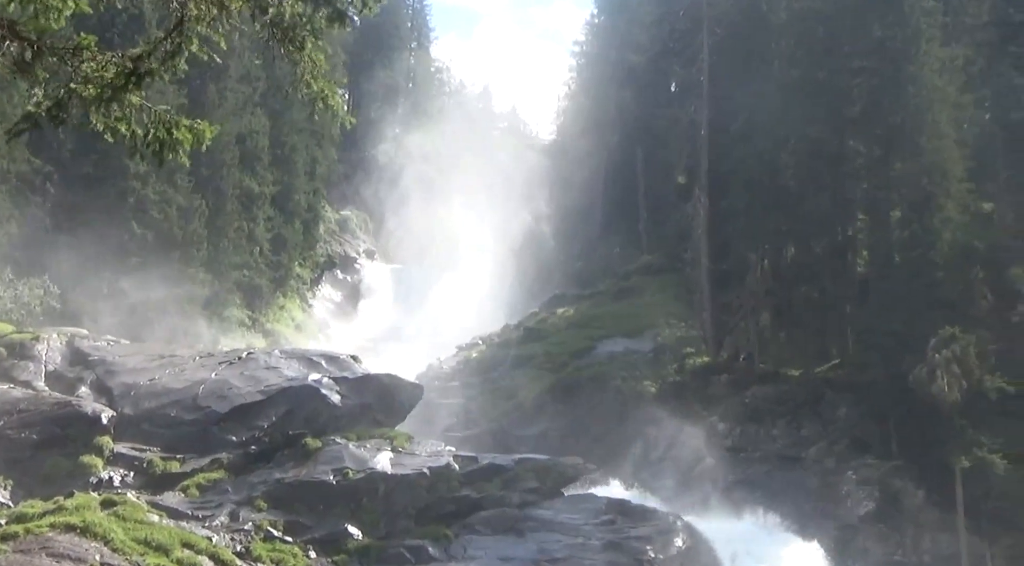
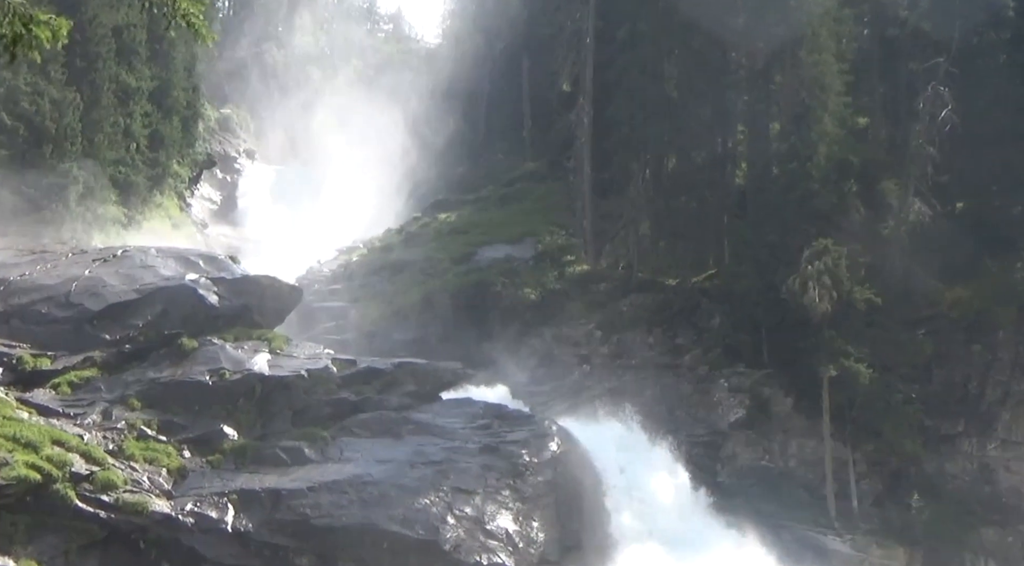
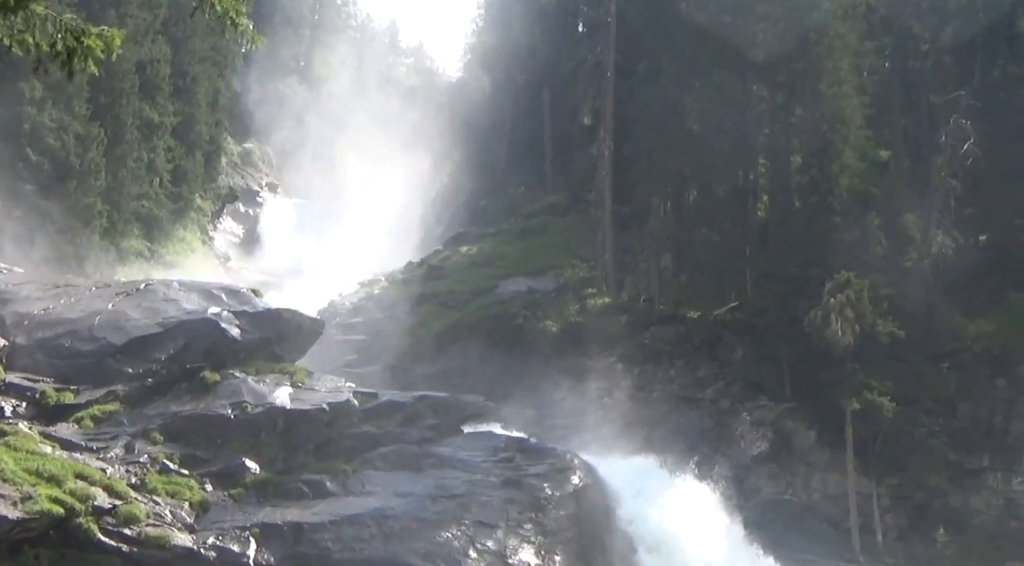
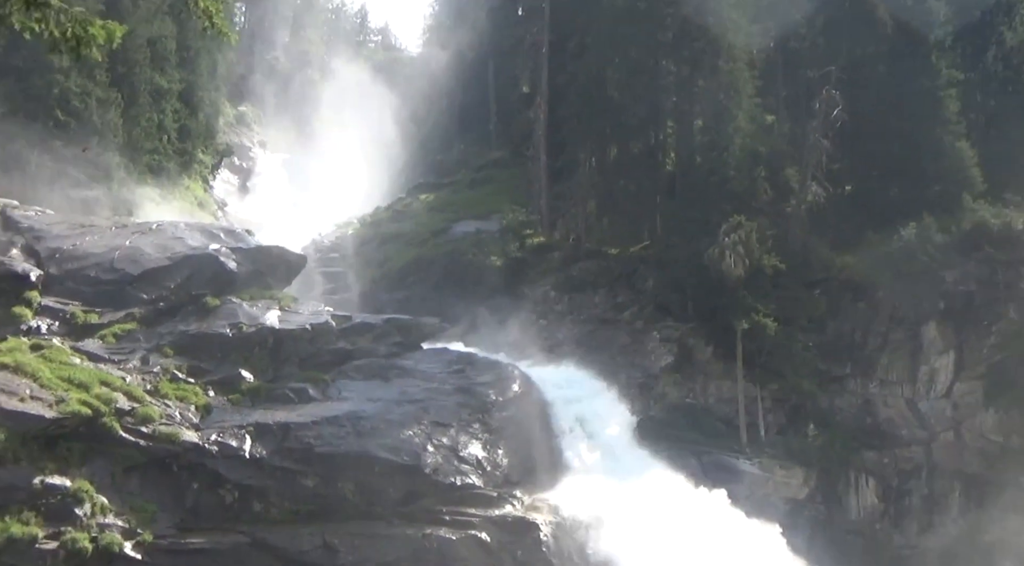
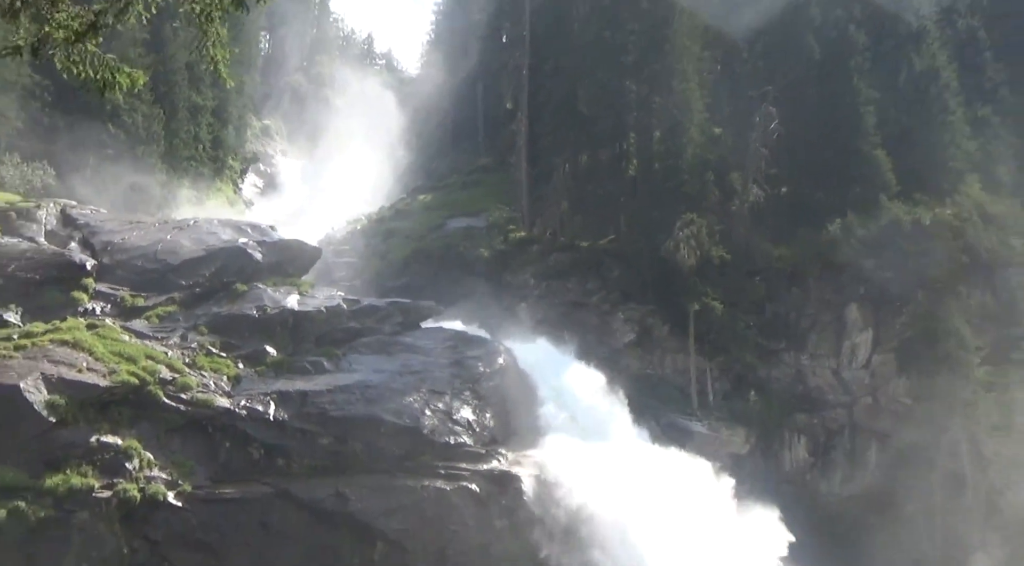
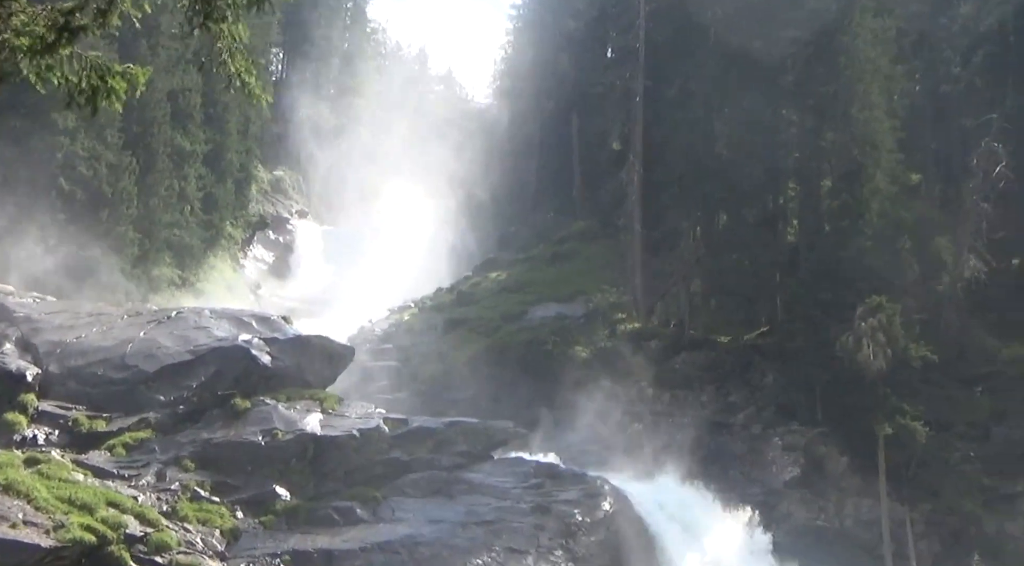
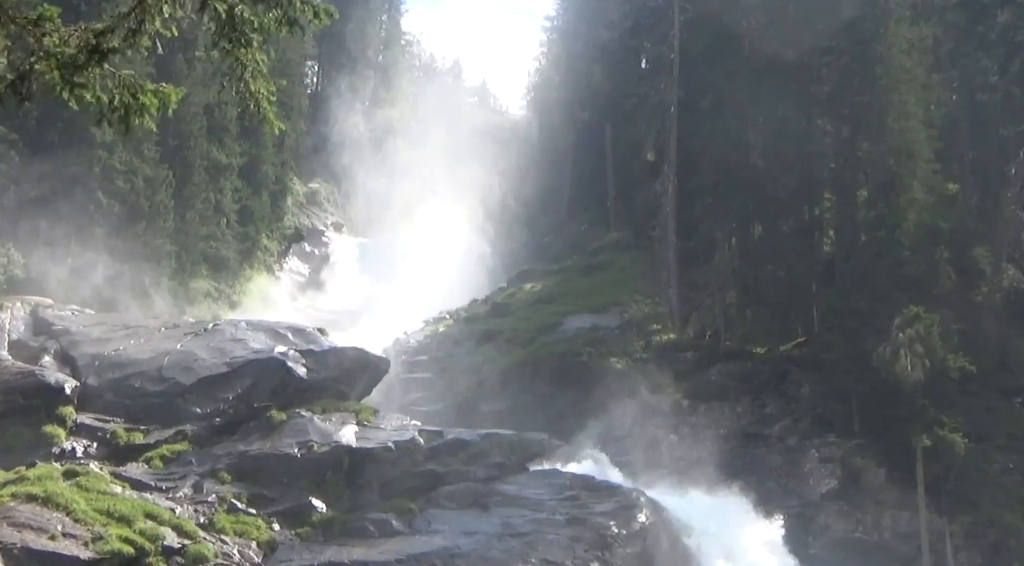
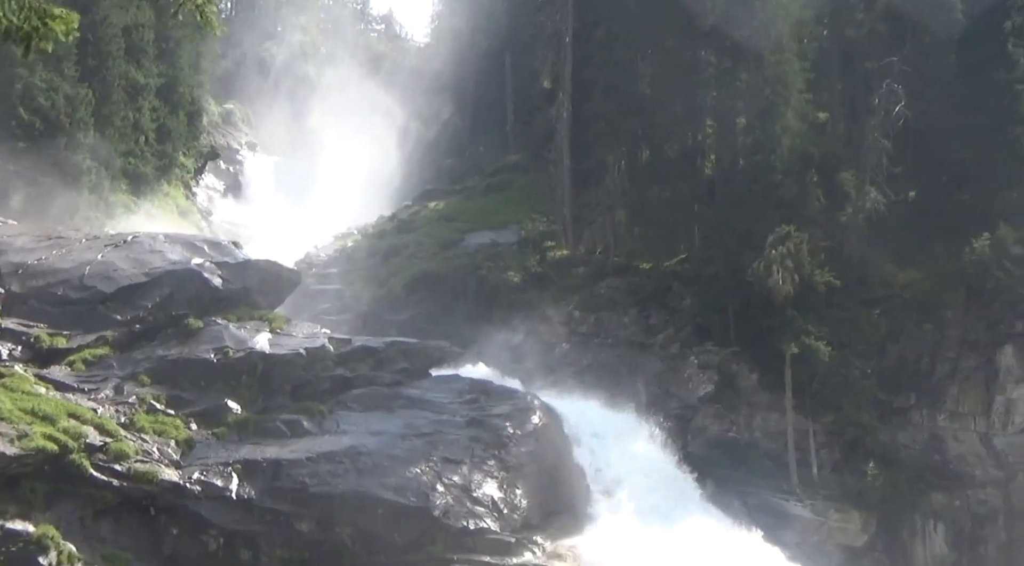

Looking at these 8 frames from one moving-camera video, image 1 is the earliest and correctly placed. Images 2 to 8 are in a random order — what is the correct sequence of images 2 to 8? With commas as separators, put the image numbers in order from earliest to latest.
7, 6, 3, 2, 8, 4, 5
